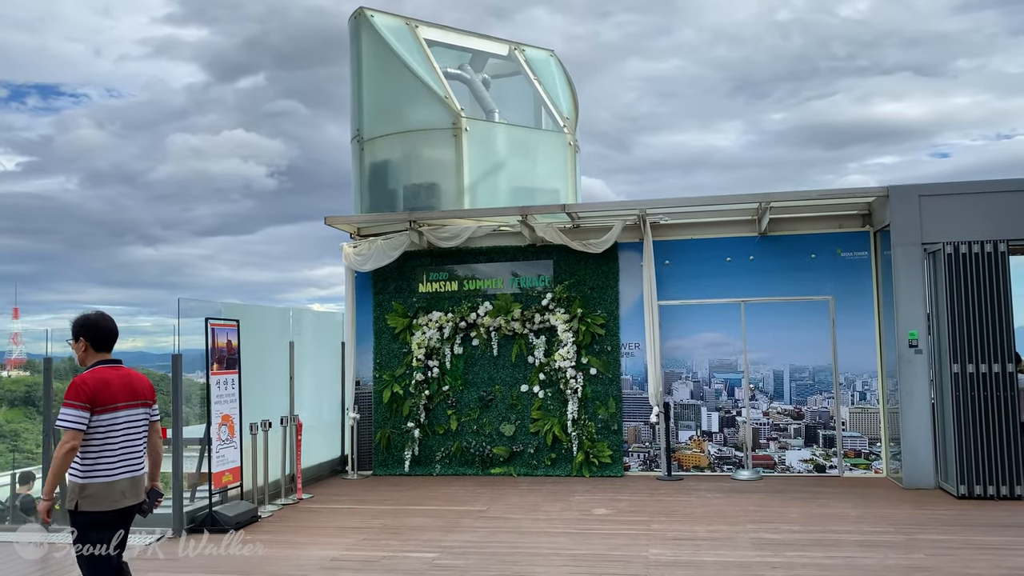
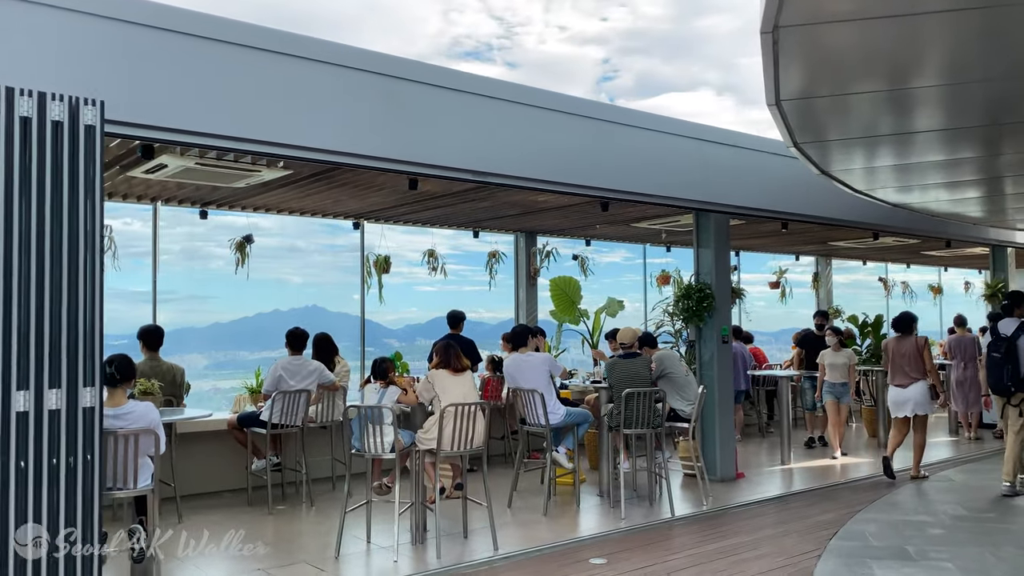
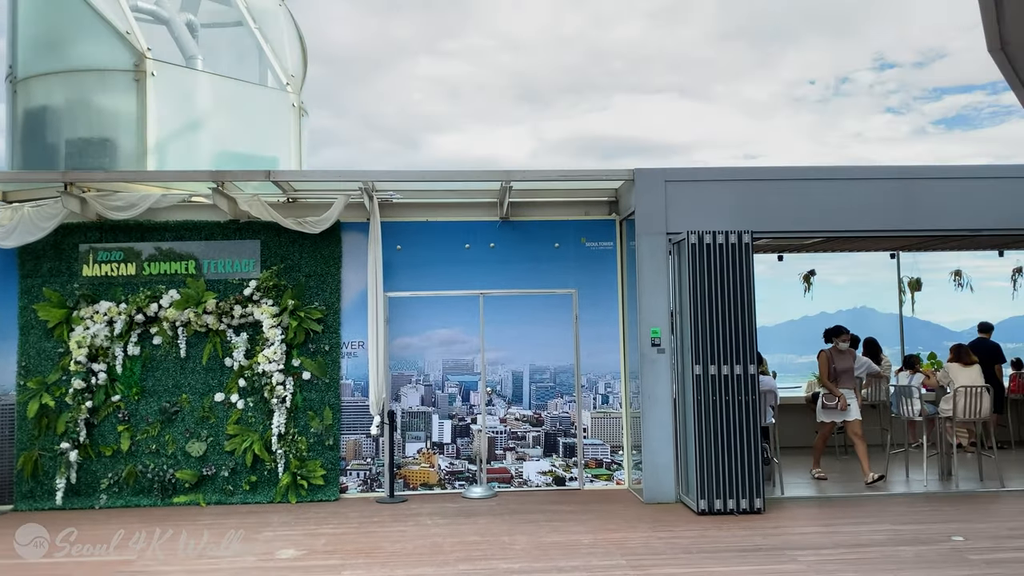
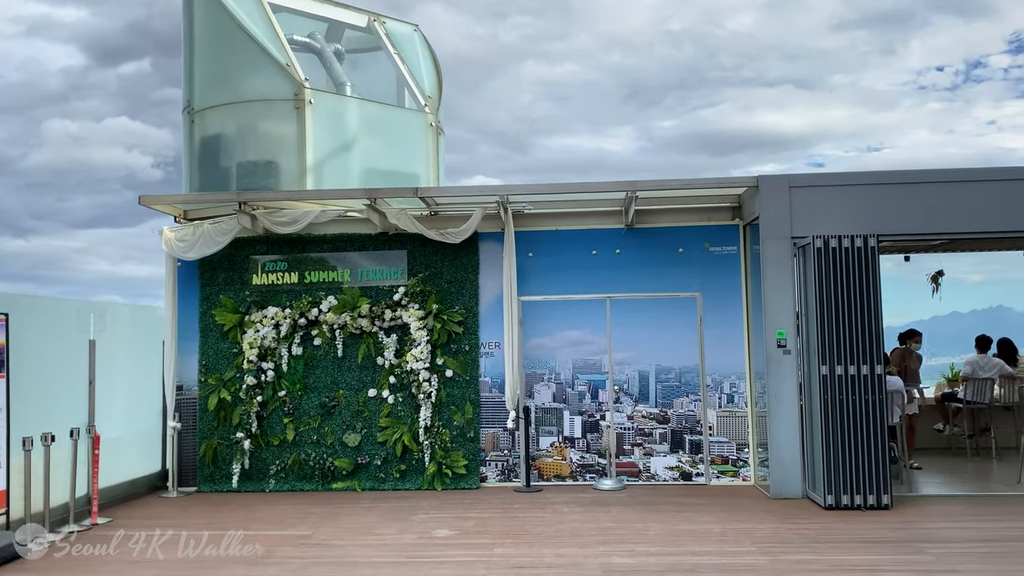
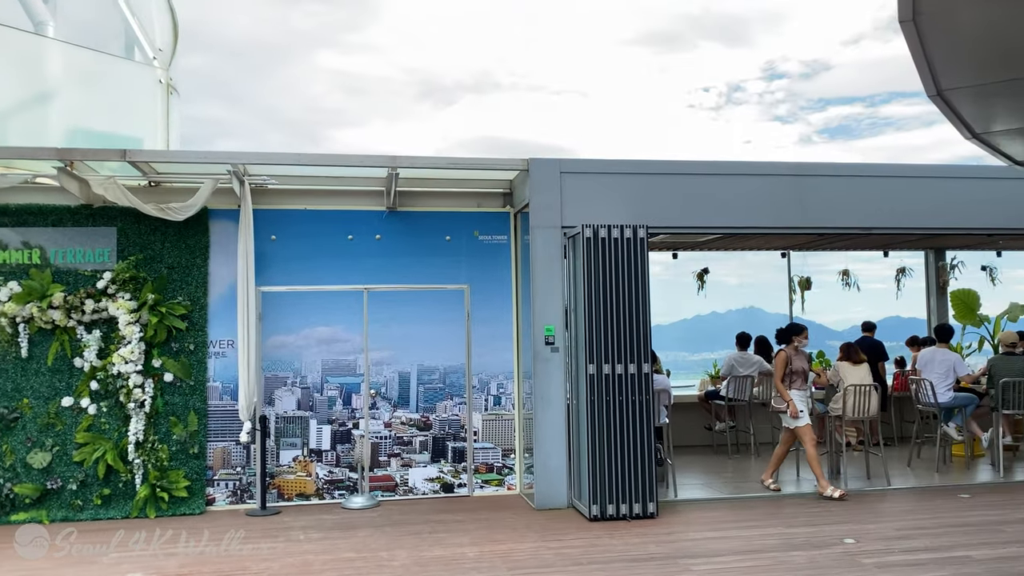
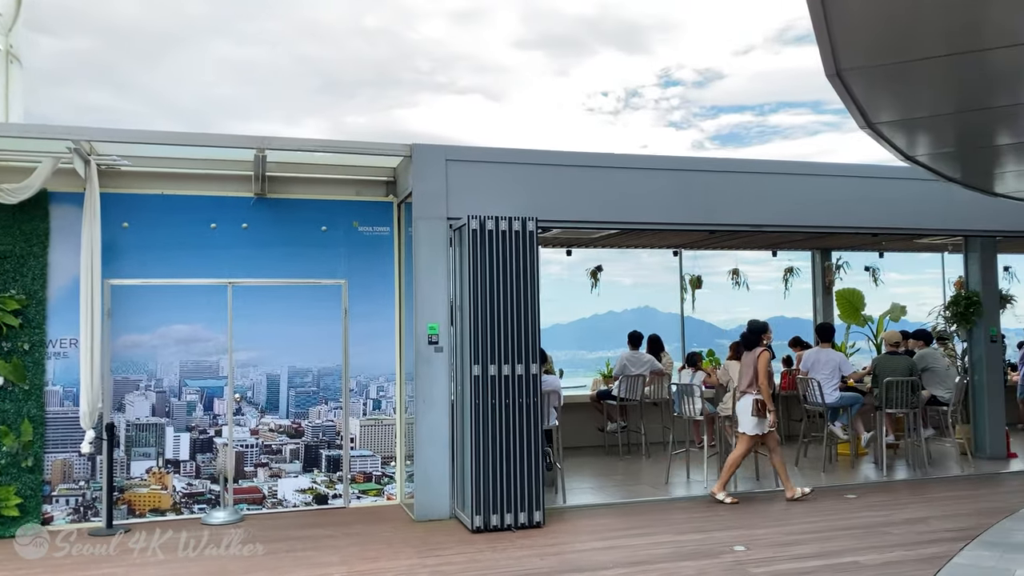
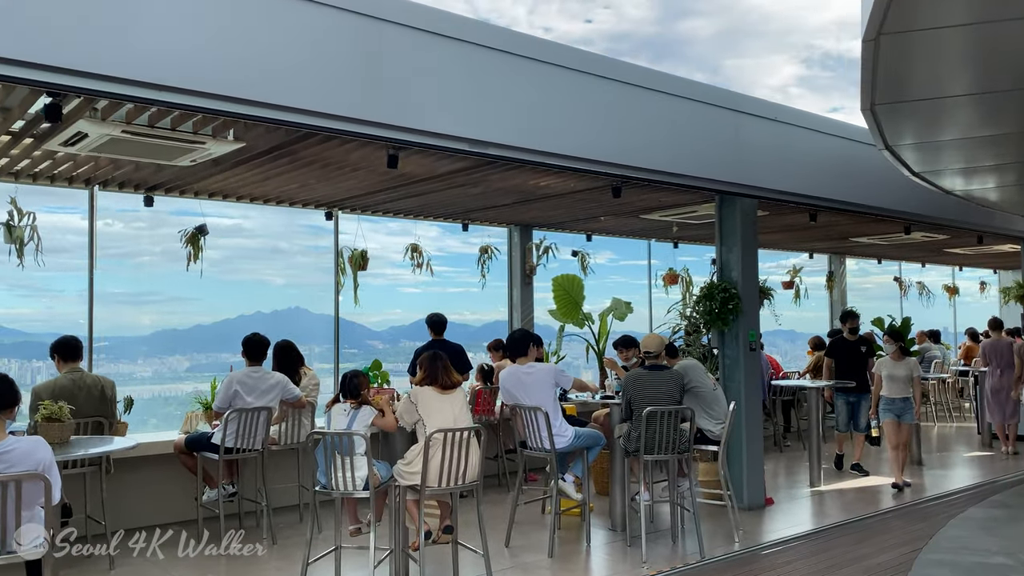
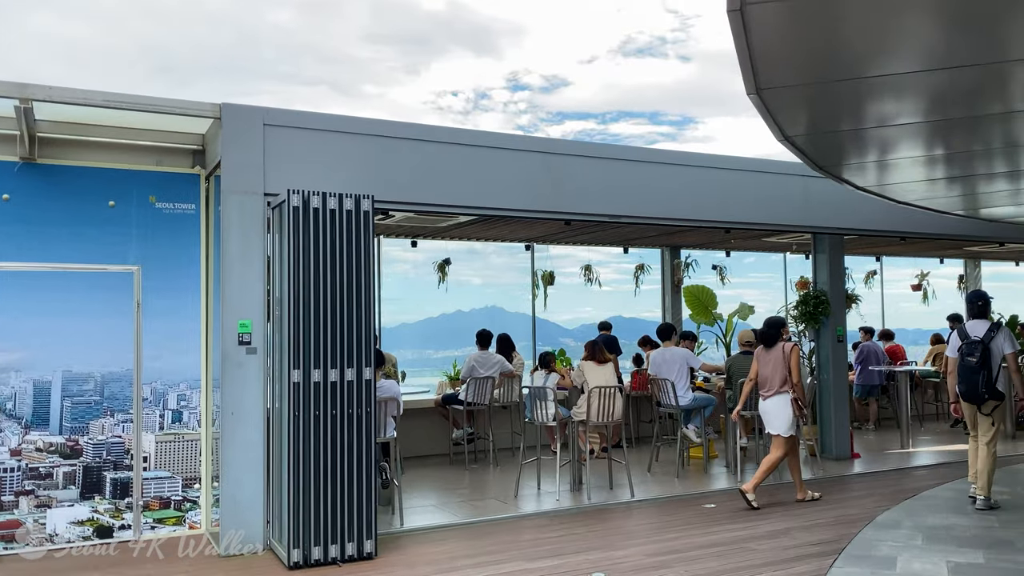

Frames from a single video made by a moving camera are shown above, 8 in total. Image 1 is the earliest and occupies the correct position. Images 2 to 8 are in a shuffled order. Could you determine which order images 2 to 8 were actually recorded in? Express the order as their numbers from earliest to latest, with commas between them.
4, 3, 5, 6, 8, 2, 7
